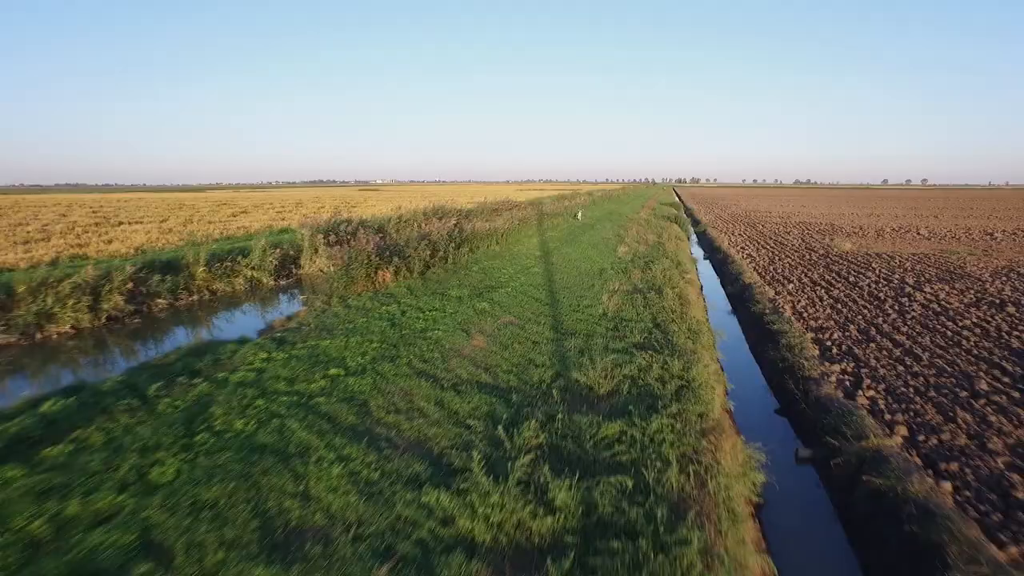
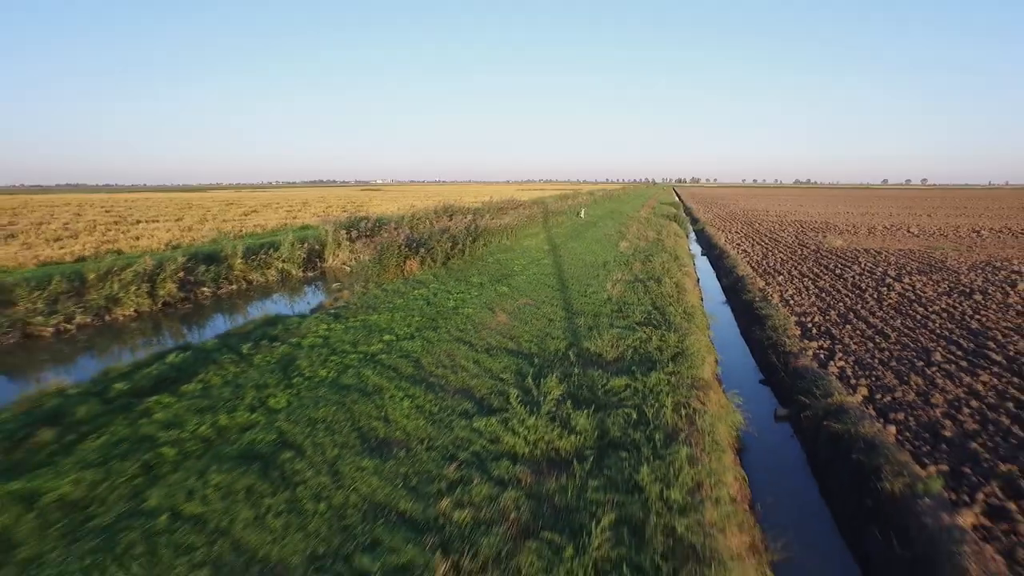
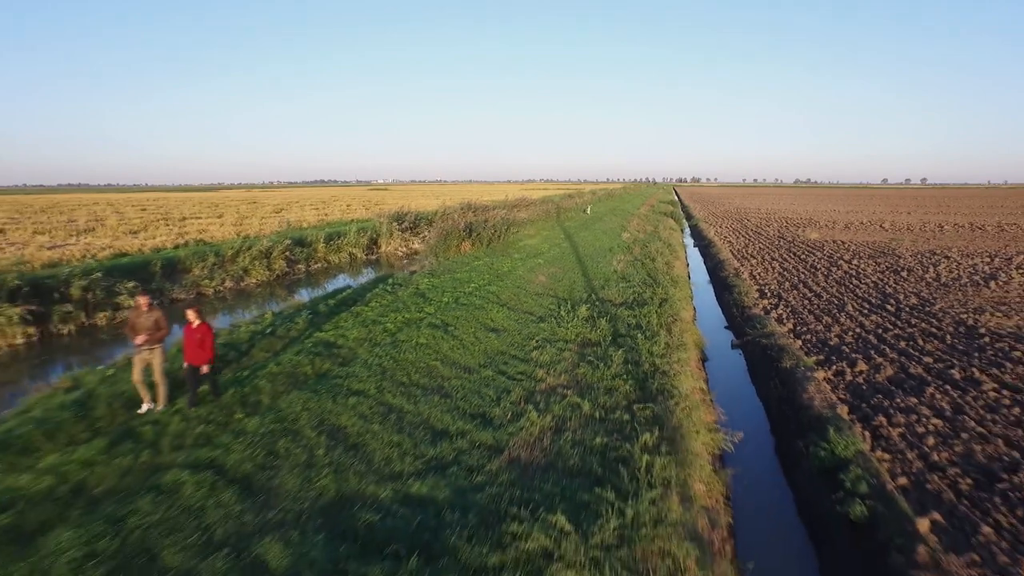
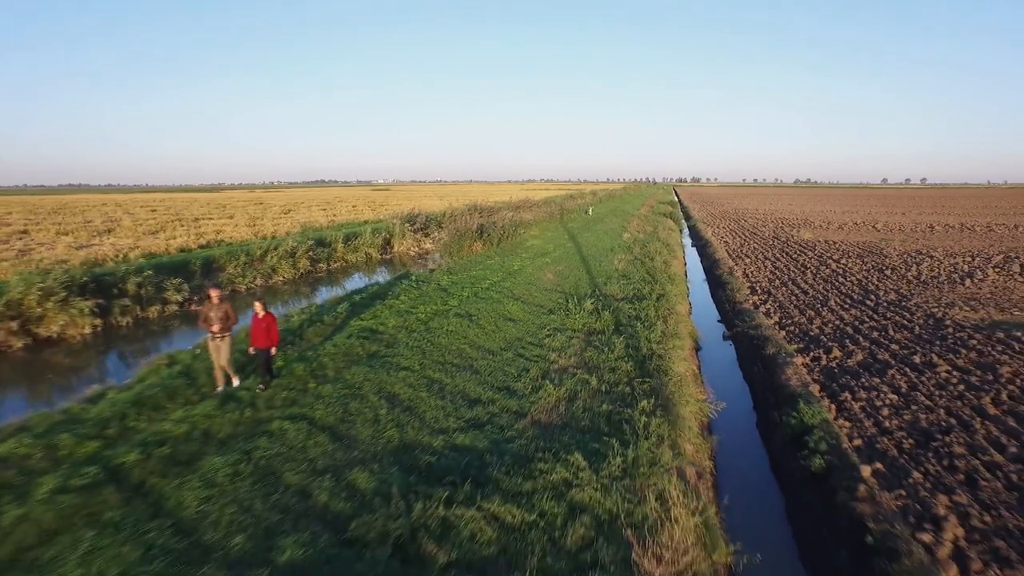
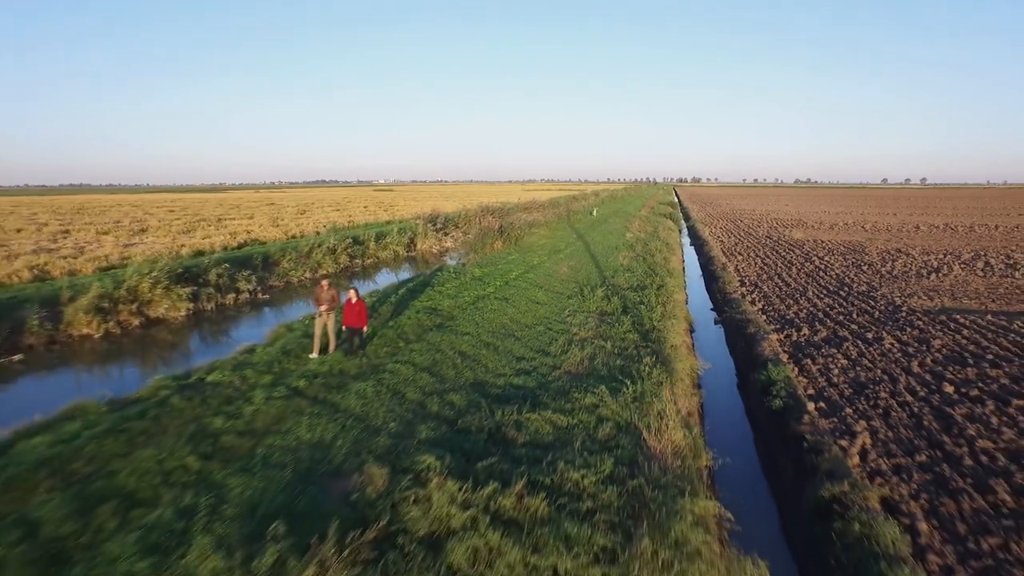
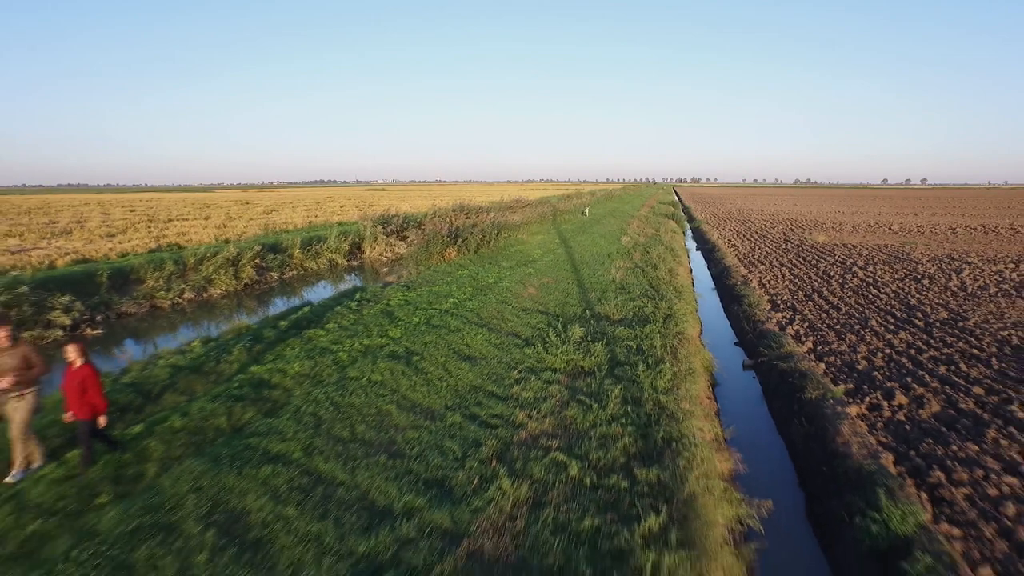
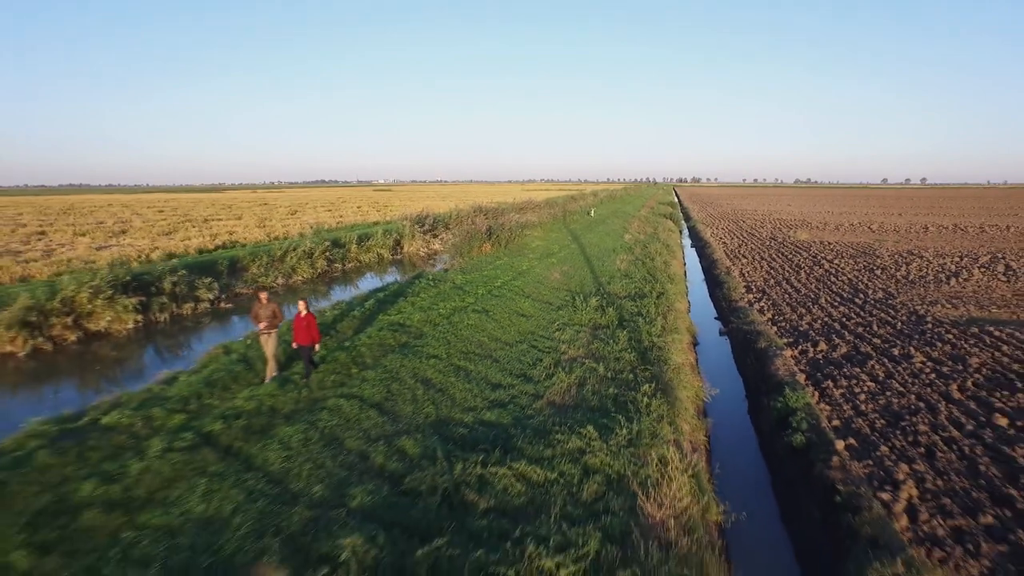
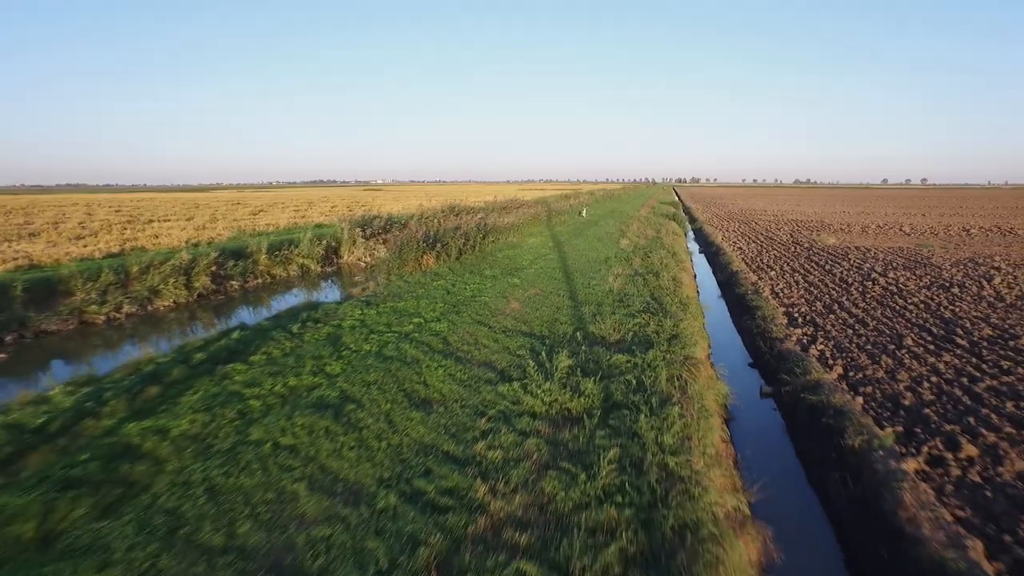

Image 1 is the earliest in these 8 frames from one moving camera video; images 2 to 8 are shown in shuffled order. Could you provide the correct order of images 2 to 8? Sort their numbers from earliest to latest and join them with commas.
2, 8, 6, 3, 4, 7, 5
